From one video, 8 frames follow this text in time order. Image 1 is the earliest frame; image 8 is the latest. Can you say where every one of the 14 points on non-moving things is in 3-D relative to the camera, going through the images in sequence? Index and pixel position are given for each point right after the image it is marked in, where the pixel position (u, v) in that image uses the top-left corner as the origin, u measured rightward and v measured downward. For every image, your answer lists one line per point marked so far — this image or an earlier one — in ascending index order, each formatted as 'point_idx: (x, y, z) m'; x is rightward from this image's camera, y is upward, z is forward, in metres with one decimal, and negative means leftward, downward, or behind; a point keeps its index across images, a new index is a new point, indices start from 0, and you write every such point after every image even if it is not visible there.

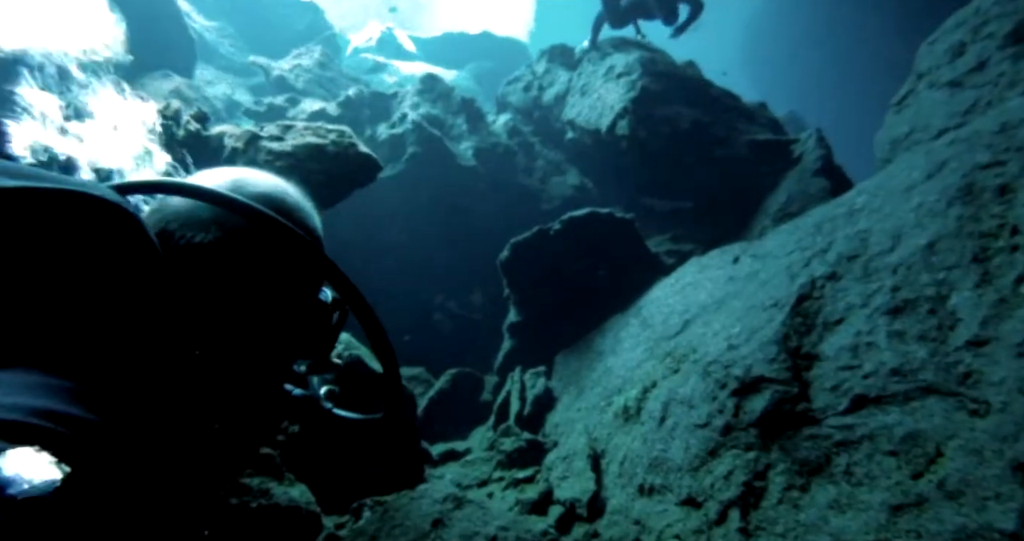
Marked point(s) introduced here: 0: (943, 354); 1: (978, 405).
0: (+2.3, -0.5, +3.8) m
1: (+2.2, -0.6, +3.4) m
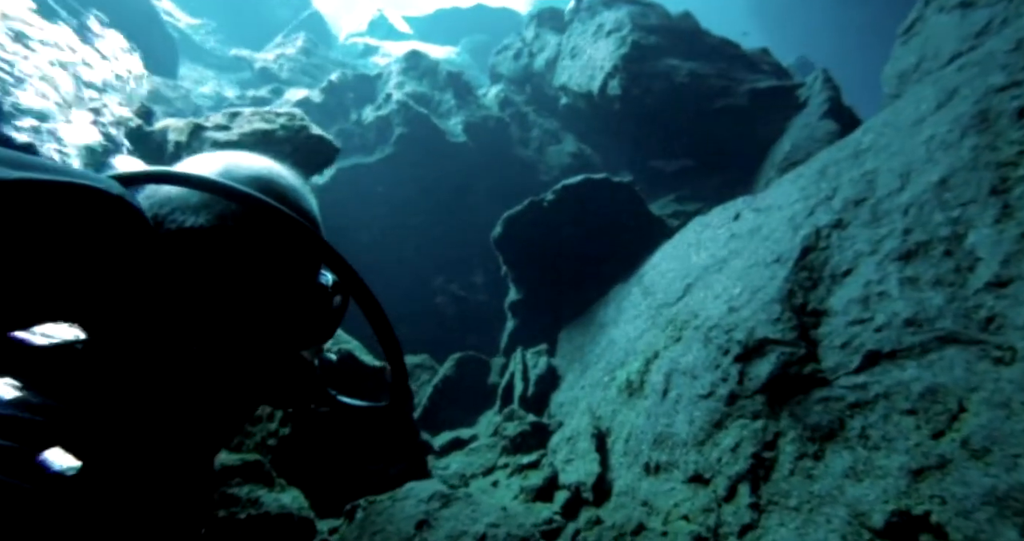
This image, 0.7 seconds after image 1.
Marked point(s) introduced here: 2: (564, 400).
0: (+2.2, -0.1, +3.5) m
1: (+2.1, -0.4, +3.1) m
2: (+0.4, -1.0, +5.5) m
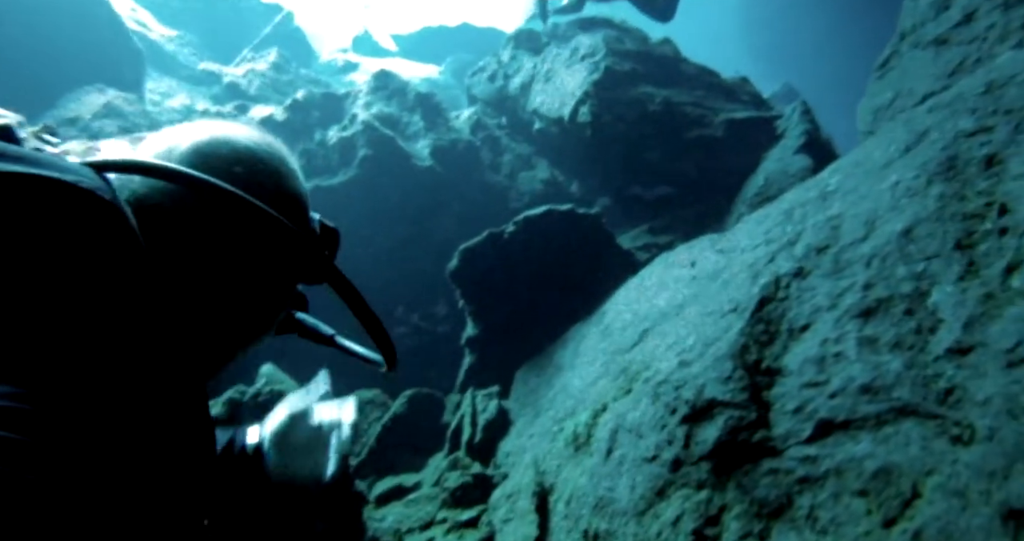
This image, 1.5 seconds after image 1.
0: (+1.8, -0.4, +3.2) m
1: (+1.8, -0.6, +2.8) m
2: (0.0, -1.3, +5.2) m
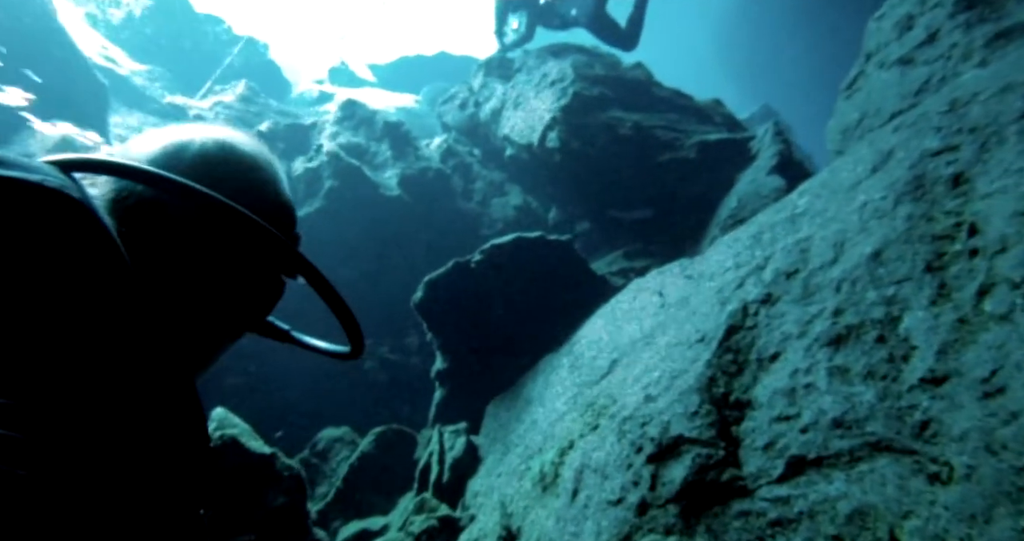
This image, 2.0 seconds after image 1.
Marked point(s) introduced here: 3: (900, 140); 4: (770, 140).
0: (+1.6, -0.5, +3.0) m
1: (+1.6, -0.7, +2.6) m
2: (-0.2, -1.5, +5.0) m
3: (+2.5, +0.8, +4.5) m
4: (+3.1, +1.5, +8.4) m
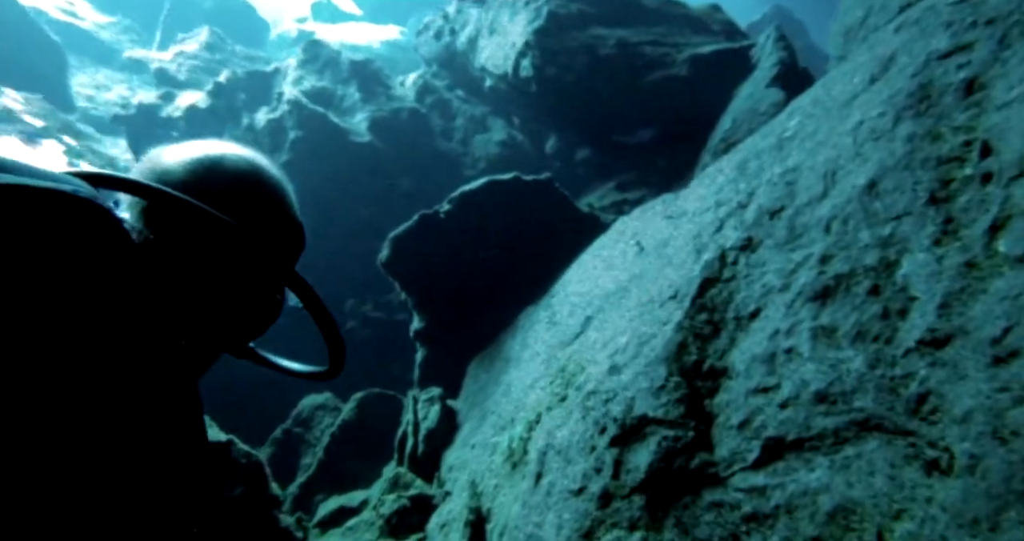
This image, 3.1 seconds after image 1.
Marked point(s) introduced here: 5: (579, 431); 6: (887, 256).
0: (+1.3, -0.3, +2.5) m
1: (+1.3, -0.6, +2.2) m
2: (-0.4, -1.3, +4.7) m
3: (+2.1, +1.2, +3.9) m
4: (+2.8, +2.4, +7.6) m
5: (+0.3, -0.7, +3.3) m
6: (+1.5, +0.1, +2.9) m
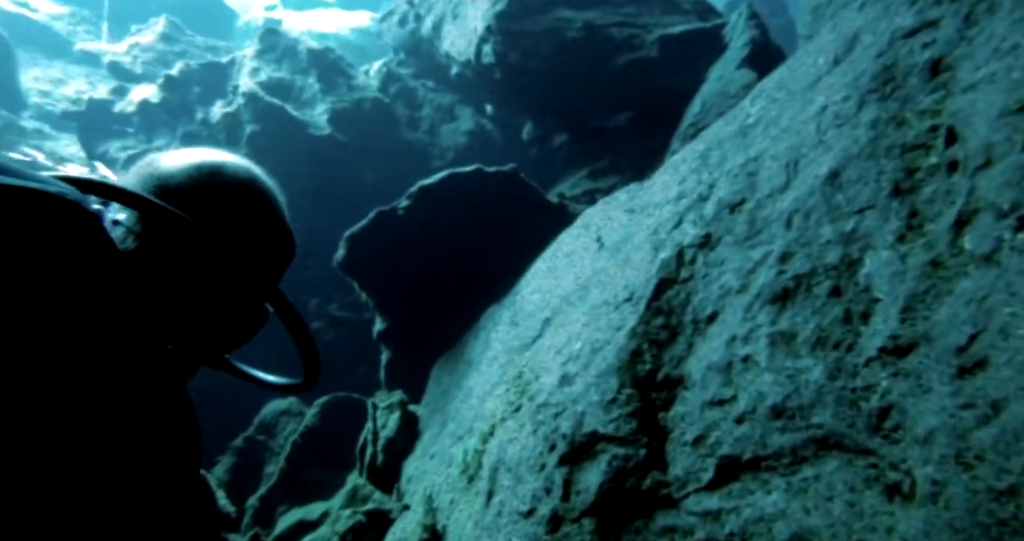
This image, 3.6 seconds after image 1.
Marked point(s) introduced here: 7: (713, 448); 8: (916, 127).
0: (+1.1, -0.3, +2.4) m
1: (+1.1, -0.6, +2.0) m
2: (-0.6, -1.3, +4.5) m
3: (+1.8, +1.3, +3.6) m
4: (+2.4, +2.5, +7.4) m
5: (+0.1, -0.8, +3.1) m
6: (+1.3, +0.1, +2.7) m
7: (+0.7, -0.6, +2.5) m
8: (+1.6, +0.6, +2.9) m
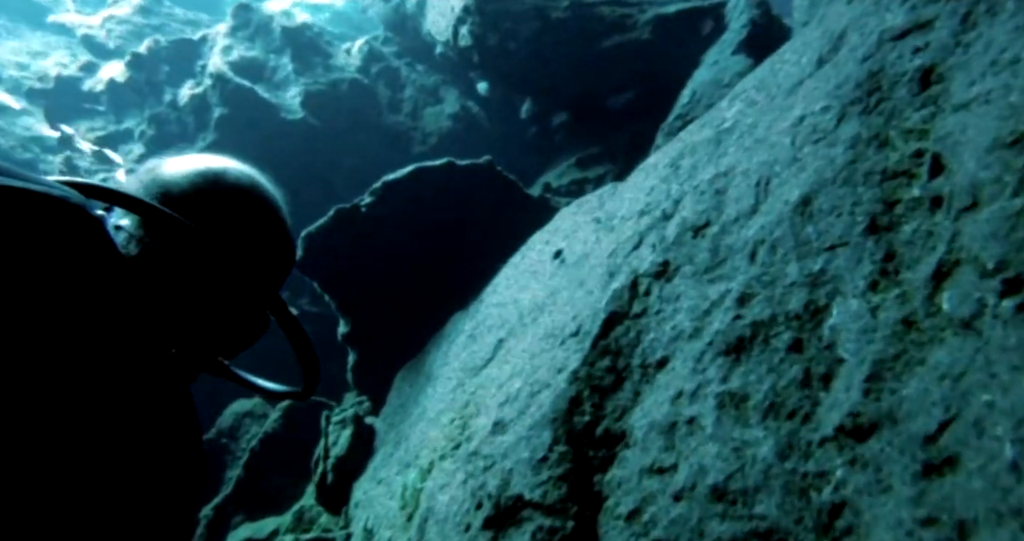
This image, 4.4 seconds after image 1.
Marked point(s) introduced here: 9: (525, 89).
0: (+0.8, -0.5, +2.0) m
1: (+0.8, -0.8, +1.7) m
2: (-0.9, -1.3, +4.2) m
3: (+1.5, +1.1, +3.2) m
4: (+2.2, +2.6, +6.9) m
5: (-0.2, -0.9, +2.8) m
6: (+1.0, -0.1, +2.3) m
7: (+0.4, -0.8, +2.2) m
8: (+1.3, +0.4, +2.5) m
9: (+0.2, +2.0, +8.1) m
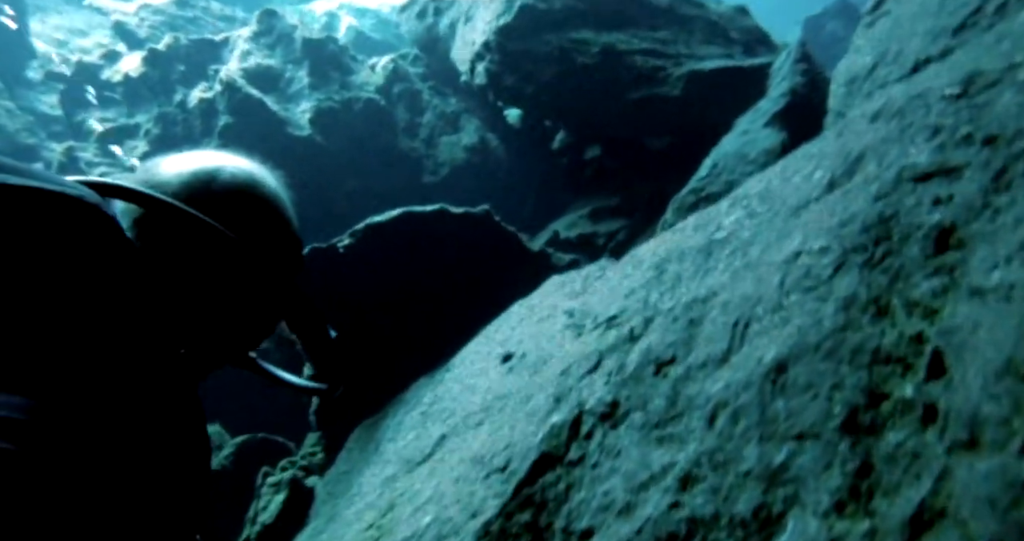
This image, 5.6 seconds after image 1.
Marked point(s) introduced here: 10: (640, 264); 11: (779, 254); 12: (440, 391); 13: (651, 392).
0: (+0.4, -1.0, +1.6) m
1: (+0.4, -1.3, +1.2) m
2: (-1.3, -1.7, +3.8) m
3: (+1.4, +0.5, +2.8) m
4: (+2.4, +1.8, +6.4) m
5: (-0.6, -1.3, +2.4) m
6: (+0.7, -0.6, +1.9) m
7: (0.0, -1.2, +1.8) m
8: (+1.1, -0.2, +2.0) m
9: (+0.4, +1.5, +7.8) m
10: (+0.7, 0.0, +3.7) m
11: (+1.0, +0.1, +2.7) m
12: (-0.4, -0.7, +4.2) m
13: (+0.5, -0.4, +2.5) m
